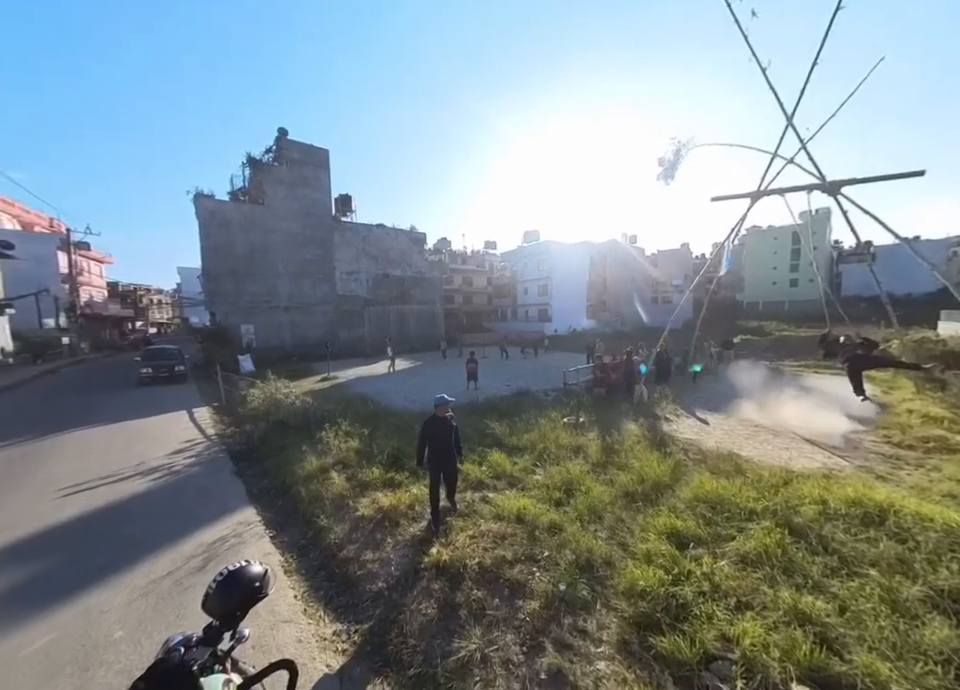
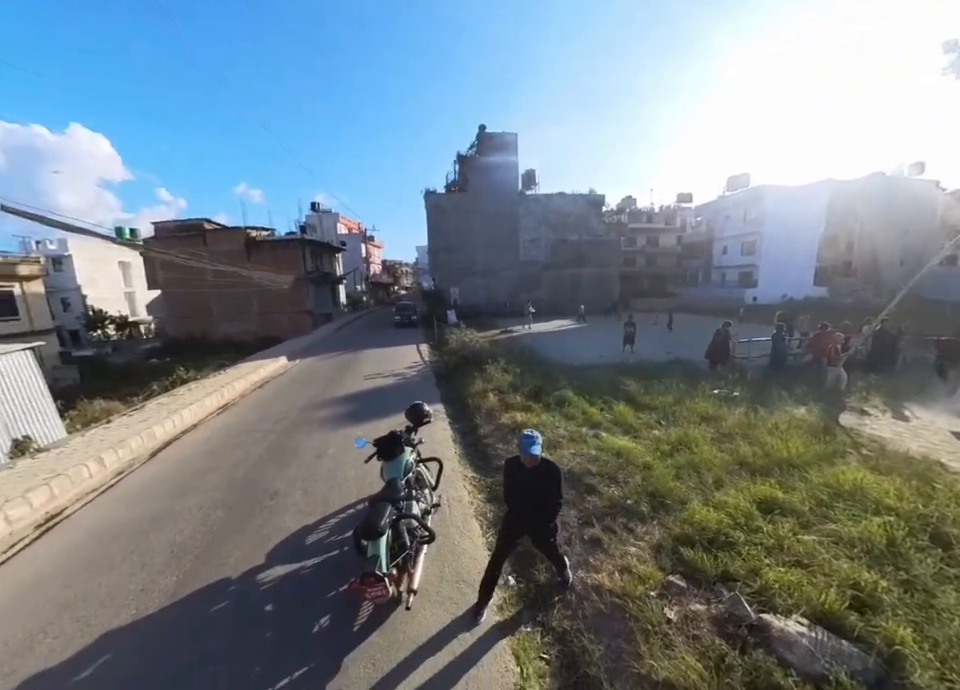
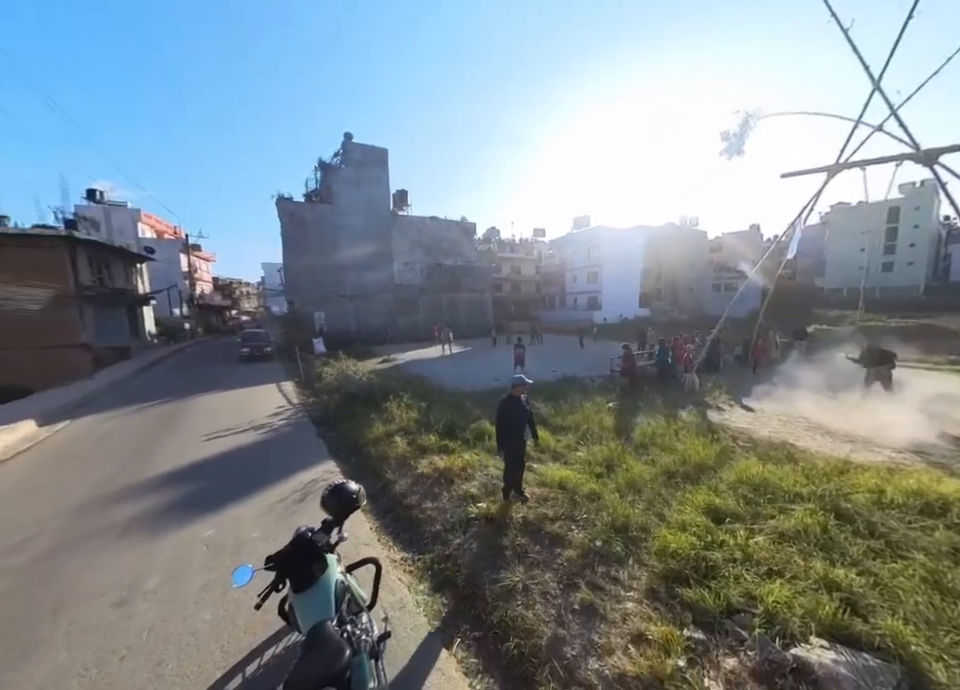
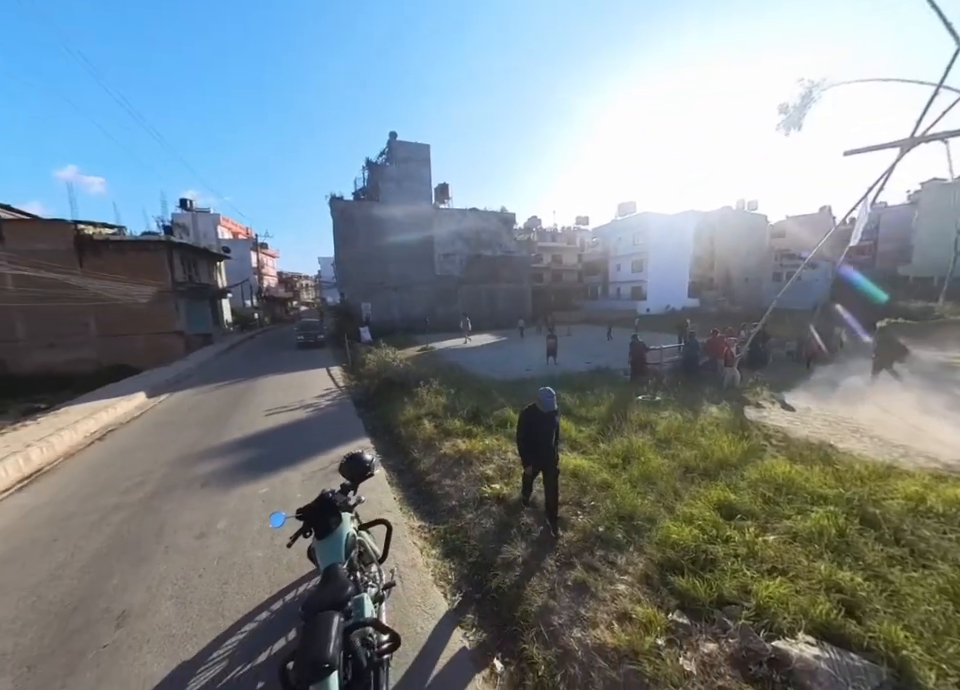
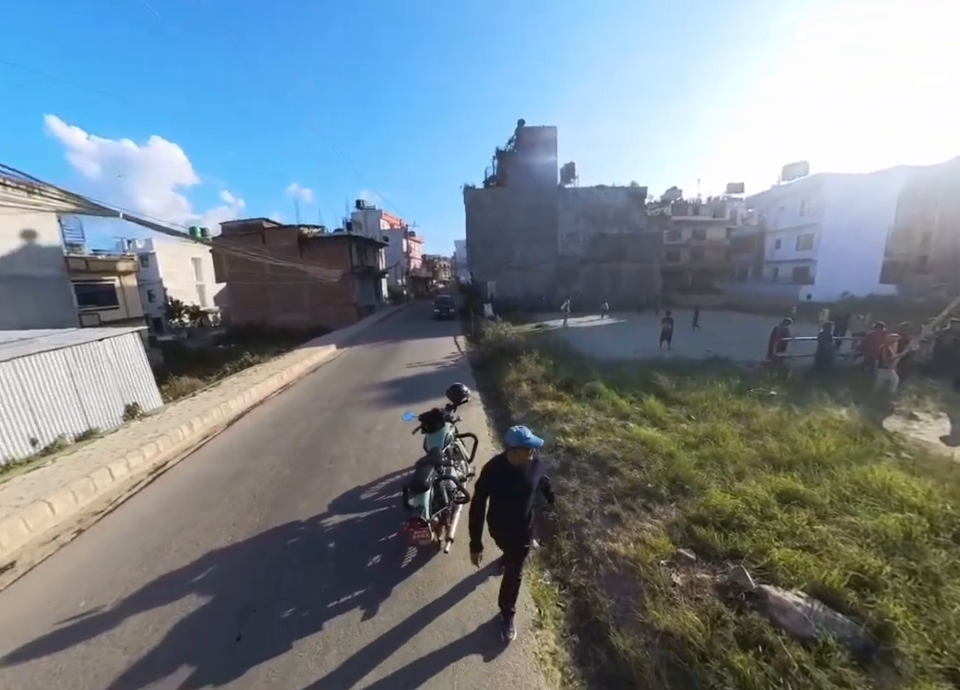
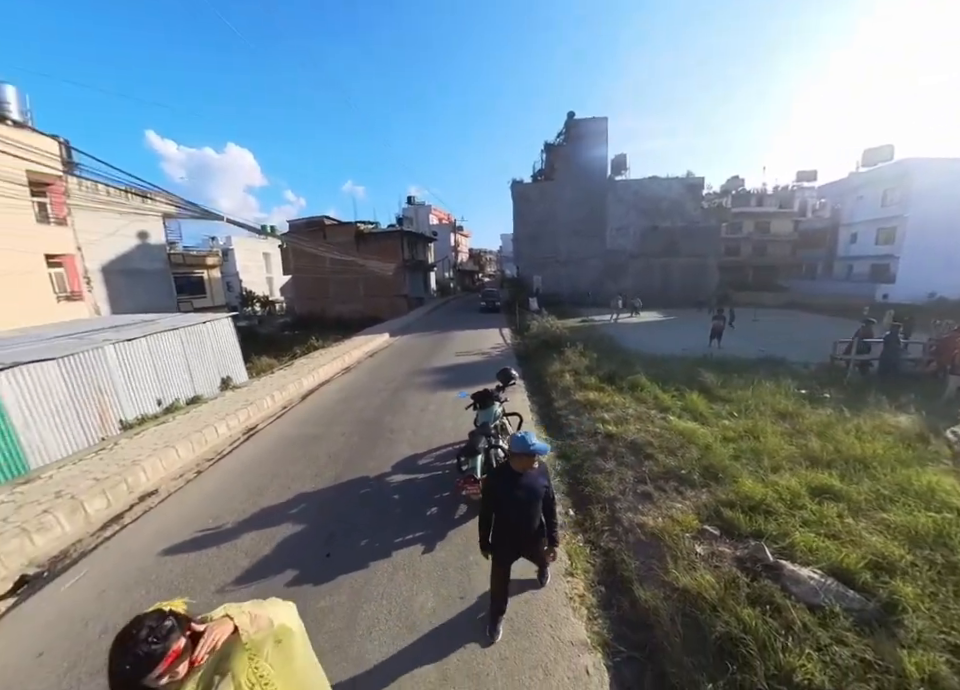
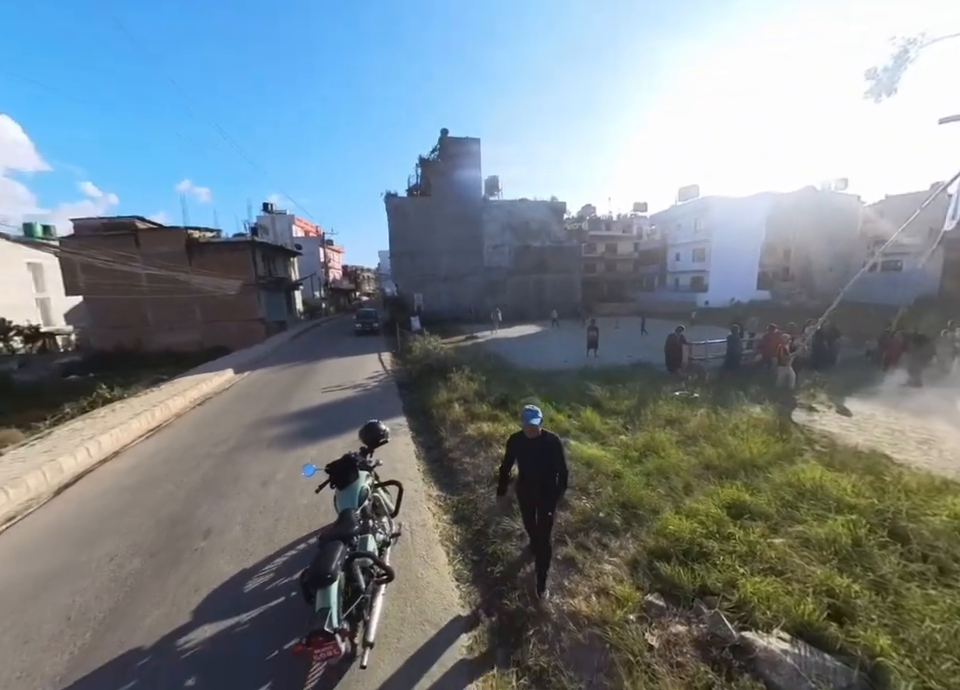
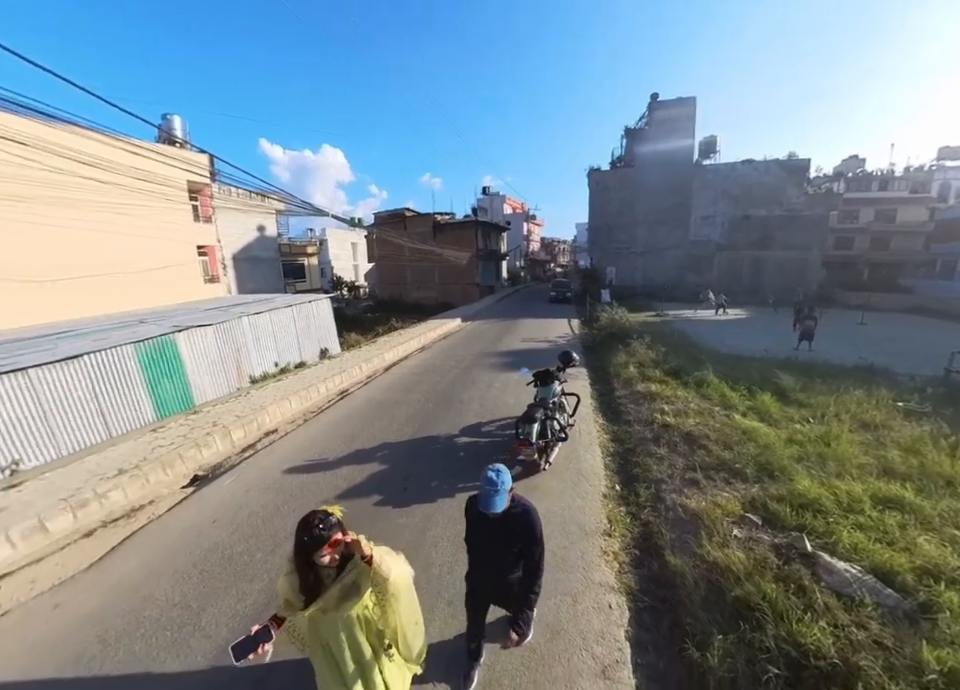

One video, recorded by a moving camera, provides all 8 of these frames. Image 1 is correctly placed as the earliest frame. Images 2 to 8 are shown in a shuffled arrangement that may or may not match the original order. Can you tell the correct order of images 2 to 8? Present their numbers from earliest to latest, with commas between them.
3, 4, 7, 2, 5, 6, 8
